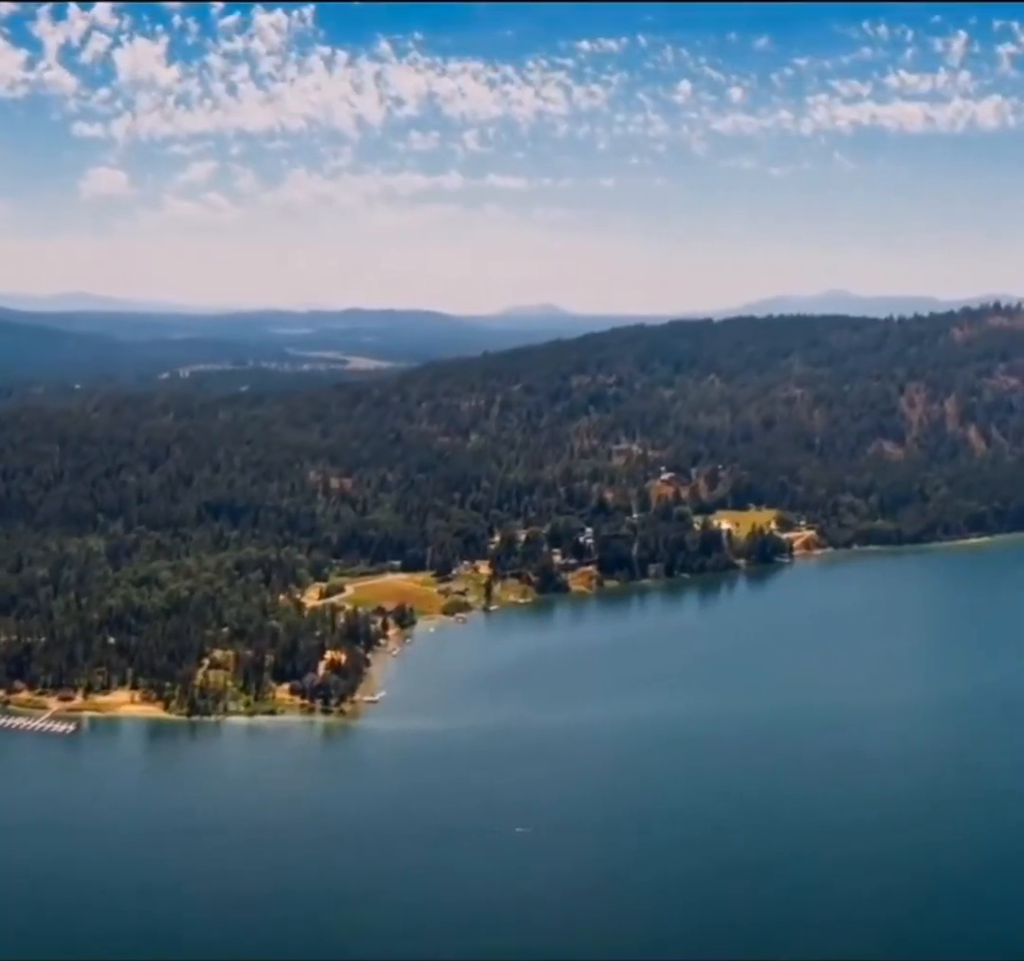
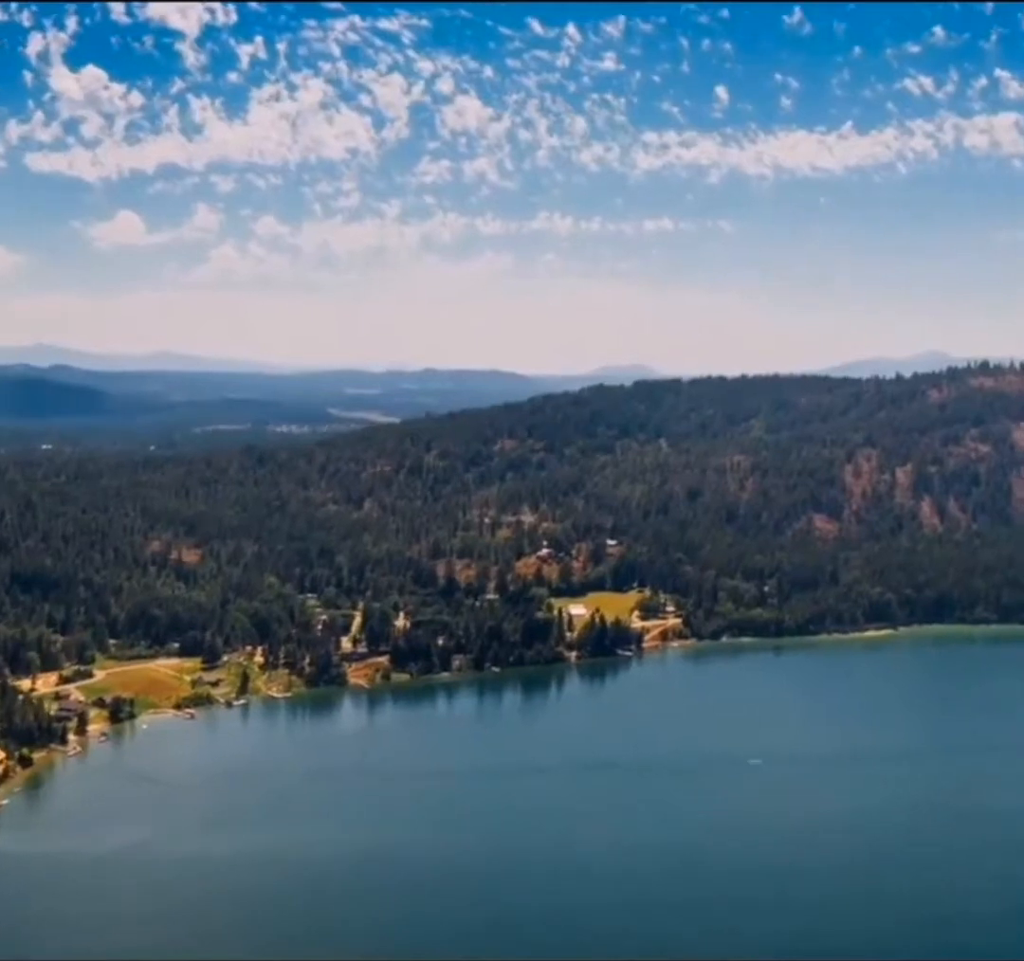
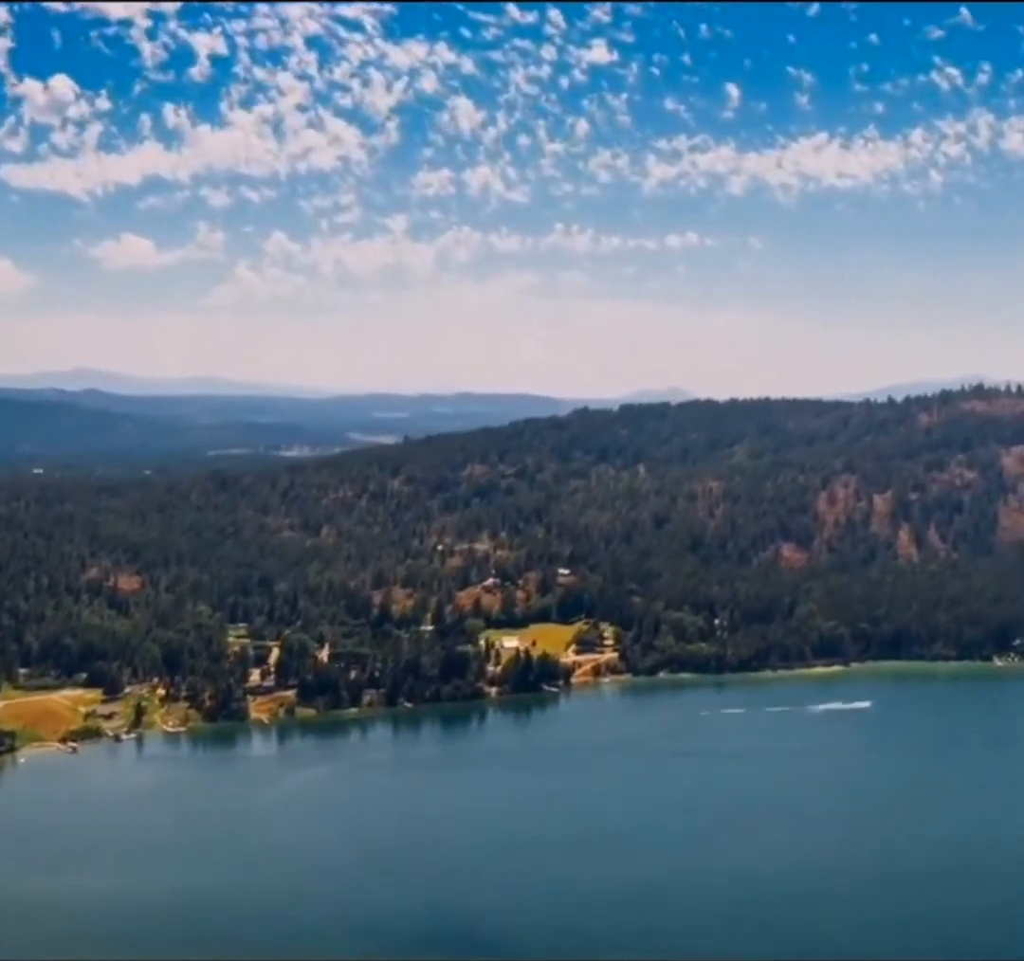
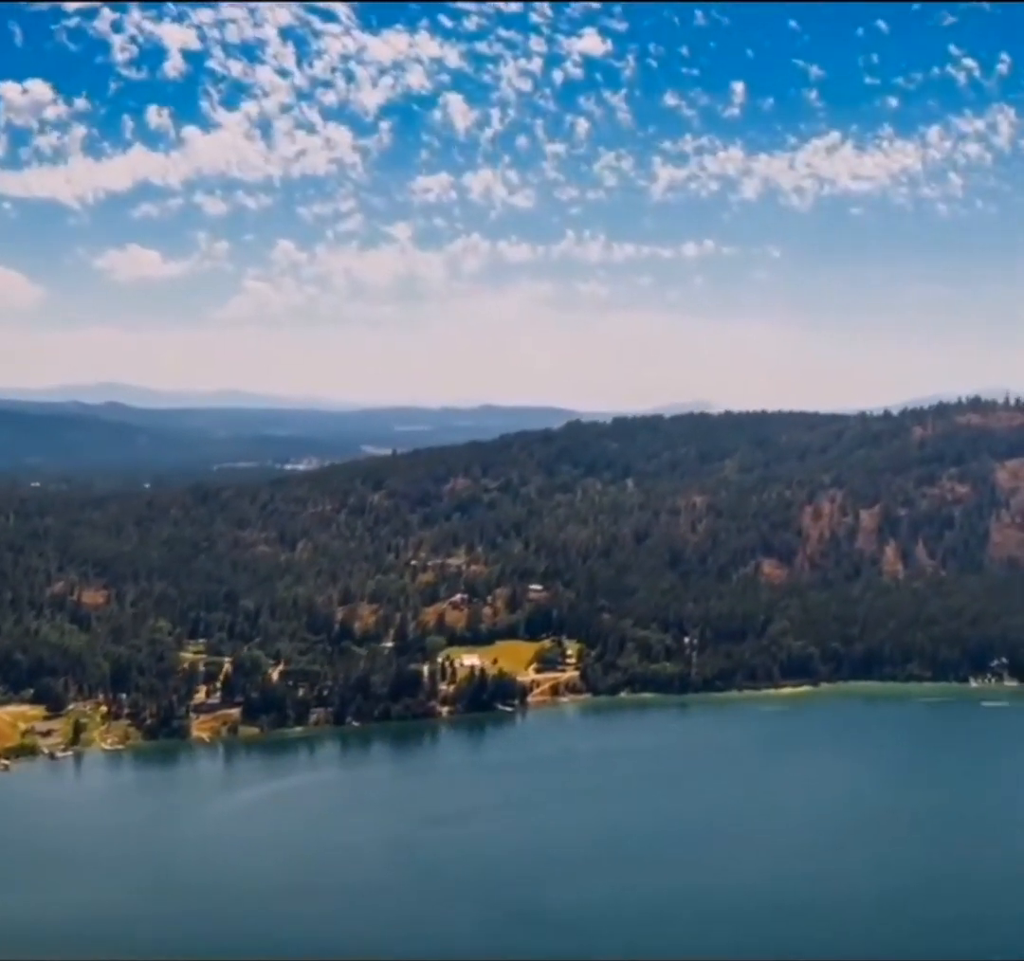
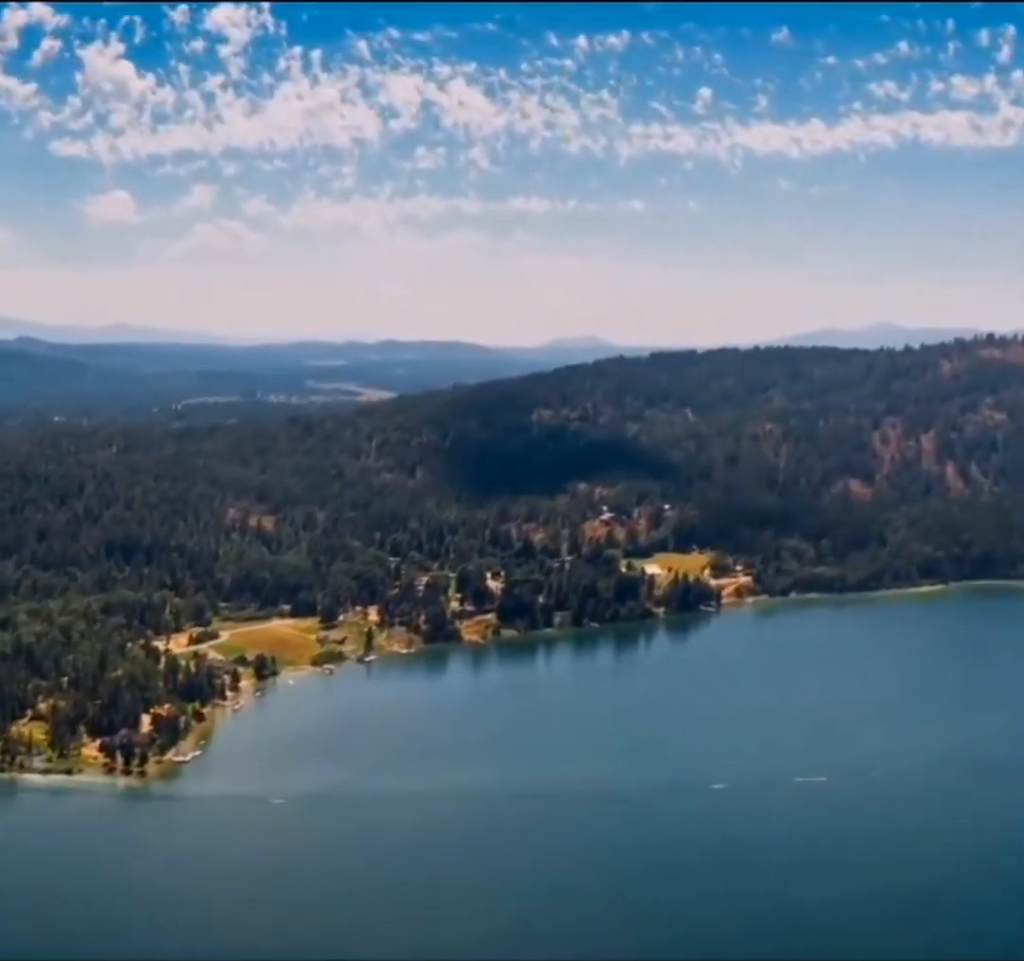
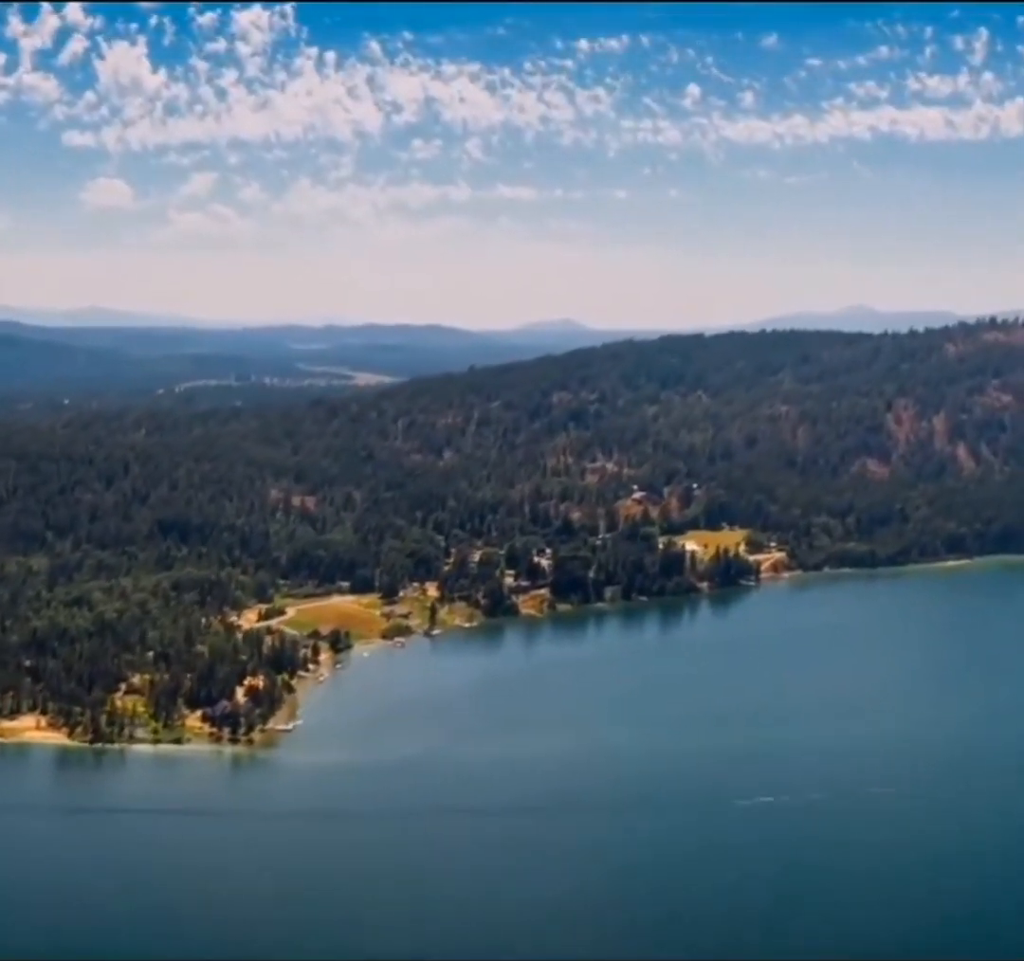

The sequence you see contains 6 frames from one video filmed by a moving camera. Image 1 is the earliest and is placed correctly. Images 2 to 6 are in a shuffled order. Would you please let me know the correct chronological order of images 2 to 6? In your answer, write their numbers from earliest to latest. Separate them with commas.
6, 5, 2, 3, 4
